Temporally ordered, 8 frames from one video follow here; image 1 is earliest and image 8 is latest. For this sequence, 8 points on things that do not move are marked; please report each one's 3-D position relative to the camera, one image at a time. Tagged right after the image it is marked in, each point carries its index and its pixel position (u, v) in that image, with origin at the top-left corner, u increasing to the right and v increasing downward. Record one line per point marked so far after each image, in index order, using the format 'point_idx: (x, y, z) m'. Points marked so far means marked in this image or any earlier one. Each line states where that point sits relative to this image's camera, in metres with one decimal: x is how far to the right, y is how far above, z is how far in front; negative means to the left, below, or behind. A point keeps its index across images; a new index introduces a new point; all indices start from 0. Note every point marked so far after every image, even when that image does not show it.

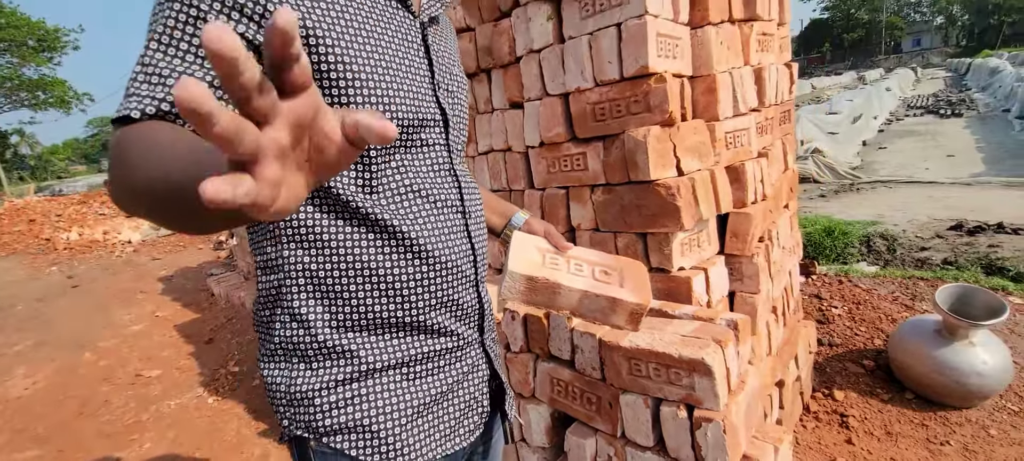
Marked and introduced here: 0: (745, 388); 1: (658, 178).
0: (+0.7, -0.5, +1.5) m
1: (+0.5, +0.2, +1.7) m
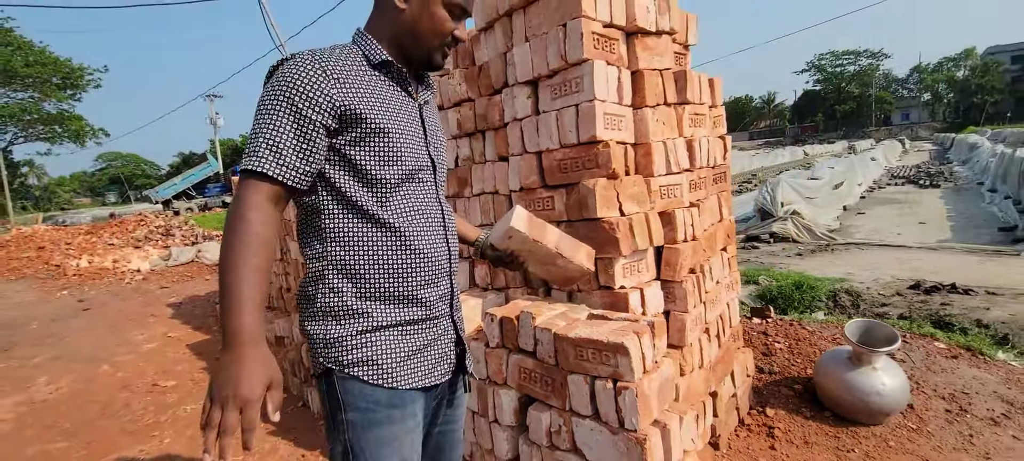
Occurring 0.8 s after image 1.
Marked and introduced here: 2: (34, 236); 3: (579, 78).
0: (+0.6, -0.6, +2.0) m
1: (+0.4, +0.1, +2.3) m
2: (-15.0, -0.2, +15.9) m
3: (+0.3, +0.7, +2.3) m
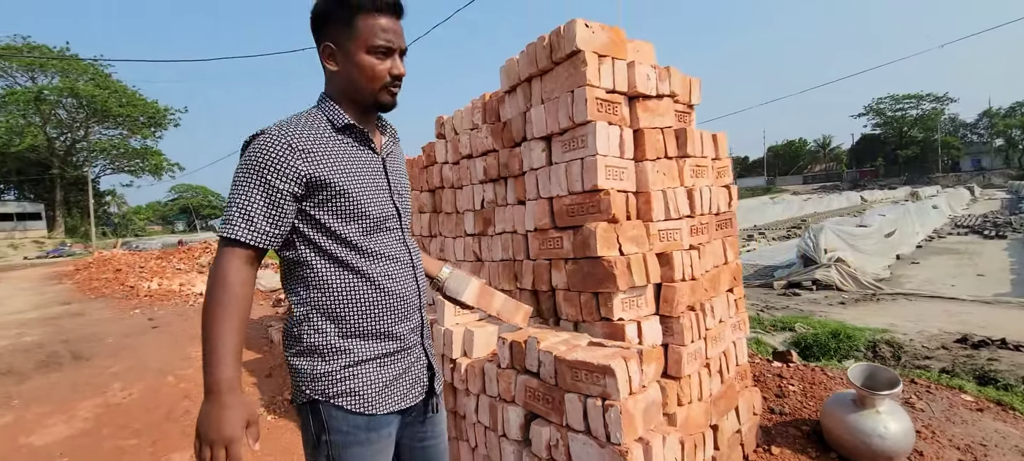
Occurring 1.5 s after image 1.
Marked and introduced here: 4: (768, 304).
0: (+0.6, -0.7, +2.3) m
1: (+0.5, -0.1, +2.6) m
2: (-13.7, -1.1, +17.4) m
3: (+0.4, +0.5, +2.6) m
4: (+5.4, -1.6, +10.8) m
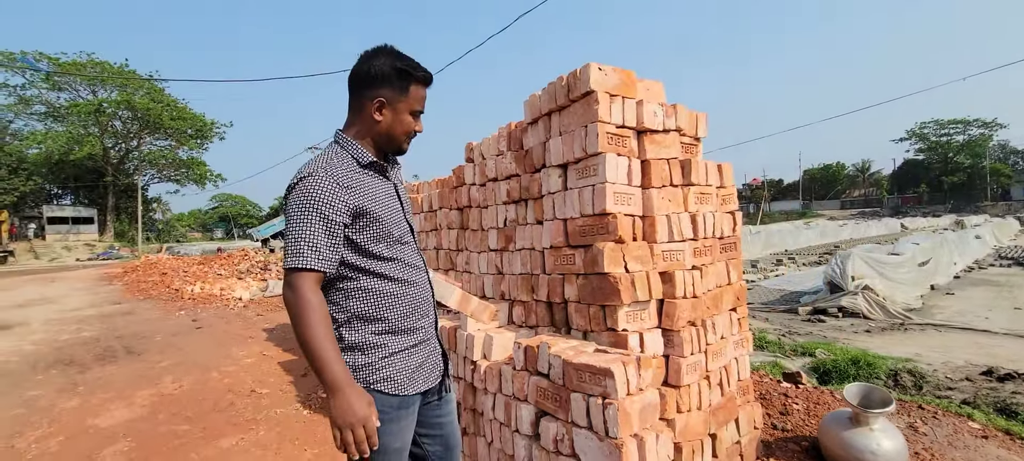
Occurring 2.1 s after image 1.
0: (+0.7, -0.8, +2.6) m
1: (+0.6, -0.2, +2.9) m
2: (-12.8, -1.3, +18.5) m
3: (+0.5, +0.4, +3.0) m
4: (+5.9, -2.1, +10.8) m
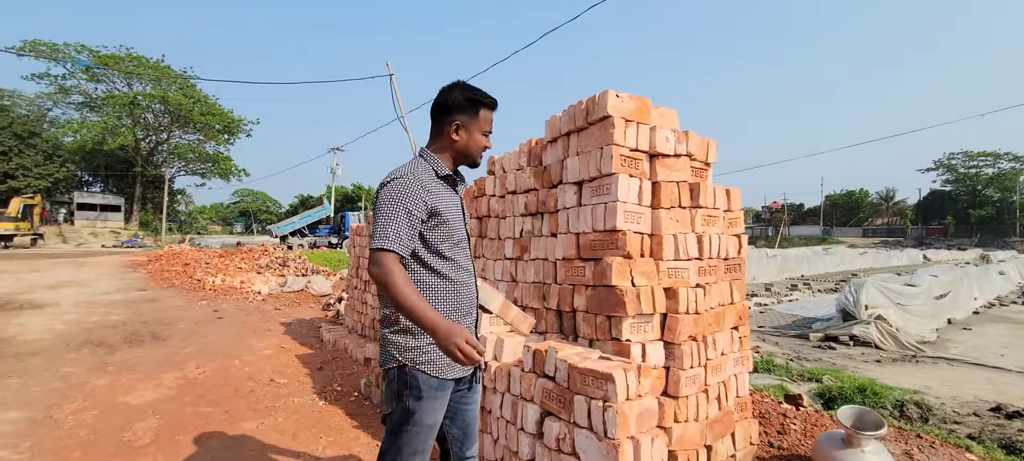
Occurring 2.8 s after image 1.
0: (+0.7, -0.9, +2.8) m
1: (+0.6, -0.3, +3.1) m
2: (-12.3, -0.9, +19.0) m
3: (+0.6, +0.3, +3.2) m
4: (+6.1, -2.6, +10.8) m
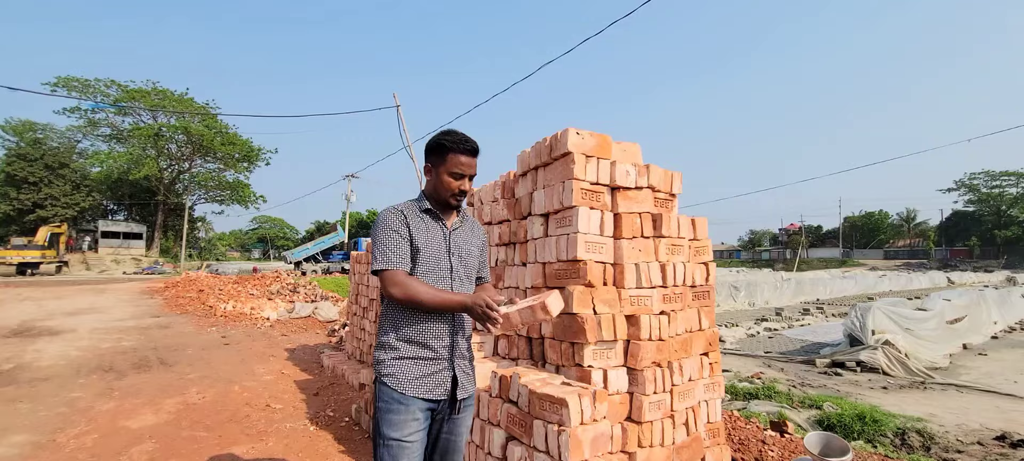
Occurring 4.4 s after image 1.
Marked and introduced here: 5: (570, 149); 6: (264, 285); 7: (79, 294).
0: (+0.5, -1.1, +2.9) m
1: (+0.4, -0.5, +3.3) m
2: (-12.1, -2.0, +19.5) m
3: (+0.4, +0.1, +3.4) m
4: (+6.1, -3.1, +10.6) m
5: (+0.4, +0.5, +3.3) m
6: (-9.4, -2.1, +19.3) m
7: (-15.3, -2.3, +17.9) m
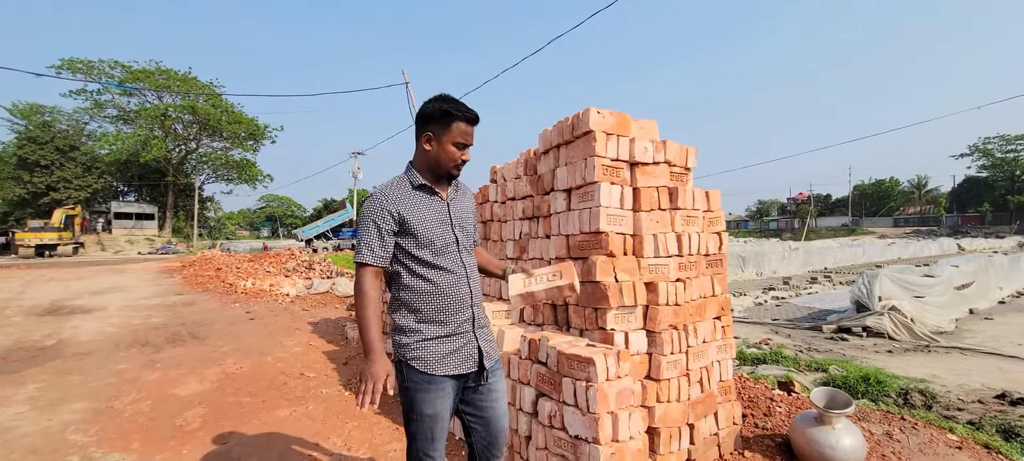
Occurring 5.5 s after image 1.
0: (+0.7, -0.9, +3.2) m
1: (+0.6, -0.3, +3.5) m
2: (-11.7, -1.2, +20.0) m
3: (+0.6, +0.3, +3.6) m
4: (+6.4, -2.5, +10.9) m
5: (+0.6, +0.7, +3.5) m
6: (-9.0, -1.2, +19.8) m
7: (-14.9, -1.6, +18.5) m
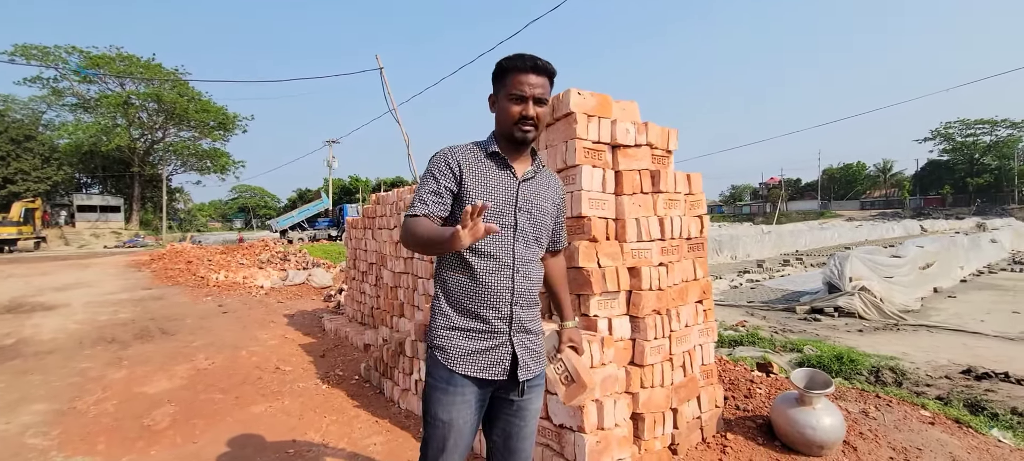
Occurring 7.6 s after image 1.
0: (+0.6, -0.8, +3.1) m
1: (+0.5, -0.2, +3.4) m
2: (-12.5, -0.9, +19.4) m
3: (+0.4, +0.4, +3.5) m
4: (+6.0, -2.1, +11.2) m
5: (+0.4, +0.8, +3.5) m
6: (-9.8, -0.9, +19.3) m
7: (-15.6, -1.4, +17.8) m
